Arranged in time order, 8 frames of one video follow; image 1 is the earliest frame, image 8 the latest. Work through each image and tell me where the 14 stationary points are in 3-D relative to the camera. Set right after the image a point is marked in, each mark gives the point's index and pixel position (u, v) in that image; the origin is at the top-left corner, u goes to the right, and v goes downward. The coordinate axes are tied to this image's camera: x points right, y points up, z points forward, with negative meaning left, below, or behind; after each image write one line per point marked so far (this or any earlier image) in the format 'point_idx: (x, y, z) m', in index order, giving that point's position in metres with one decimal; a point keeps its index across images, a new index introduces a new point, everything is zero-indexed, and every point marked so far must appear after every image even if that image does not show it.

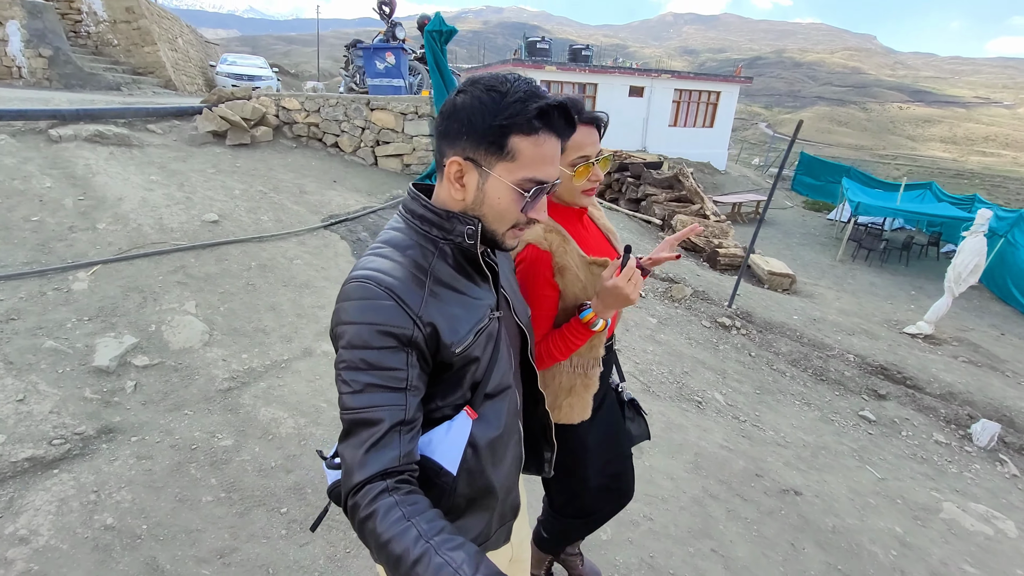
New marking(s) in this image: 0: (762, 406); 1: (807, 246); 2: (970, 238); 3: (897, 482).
0: (+2.4, -1.1, +4.7) m
1: (+11.8, +1.7, +19.5) m
2: (+6.9, +0.8, +7.3) m
3: (+3.1, -1.6, +4.0) m
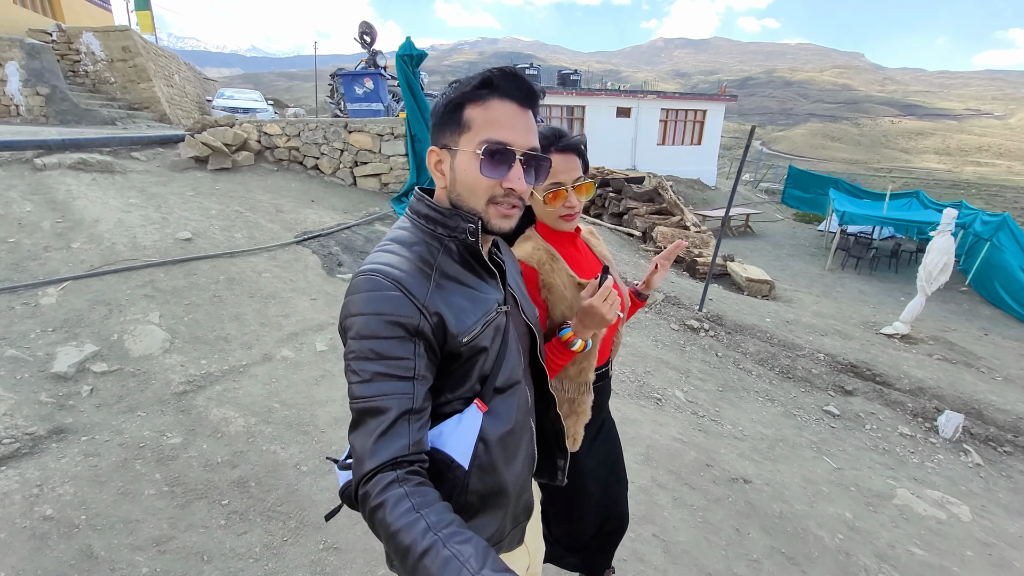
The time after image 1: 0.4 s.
0: (+2.0, -1.1, +4.8) m
1: (+11.5, +1.2, +19.6) m
2: (+6.5, +0.8, +7.4) m
3: (+2.8, -1.5, +4.0) m
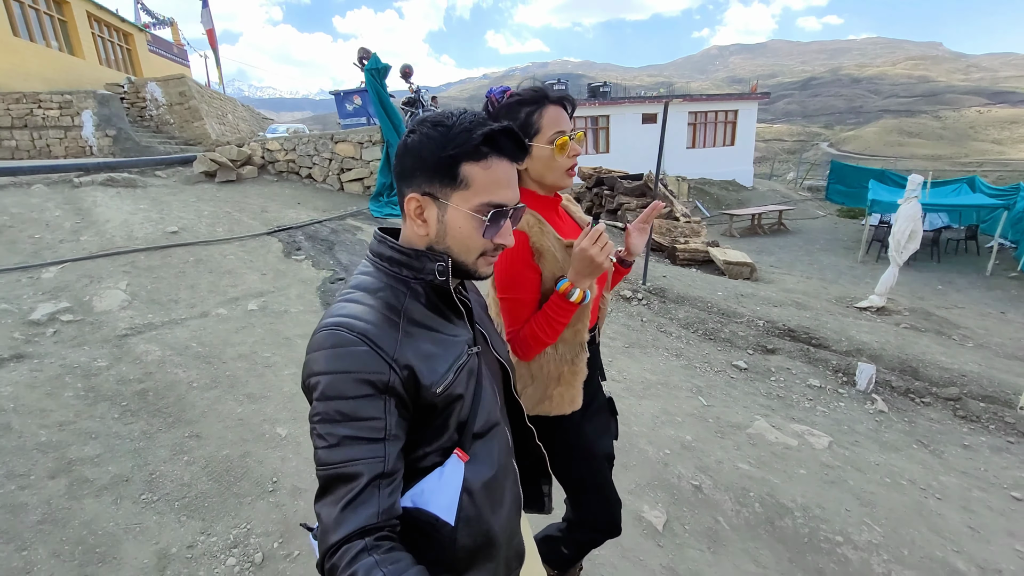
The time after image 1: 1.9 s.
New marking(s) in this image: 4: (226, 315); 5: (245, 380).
0: (+1.1, -0.7, +5.0) m
1: (+12.2, +1.4, +18.8) m
2: (+5.8, +1.2, +7.2) m
3: (+1.8, -1.0, +4.2) m
4: (-2.7, -0.3, +4.6) m
5: (-2.0, -0.7, +3.7) m
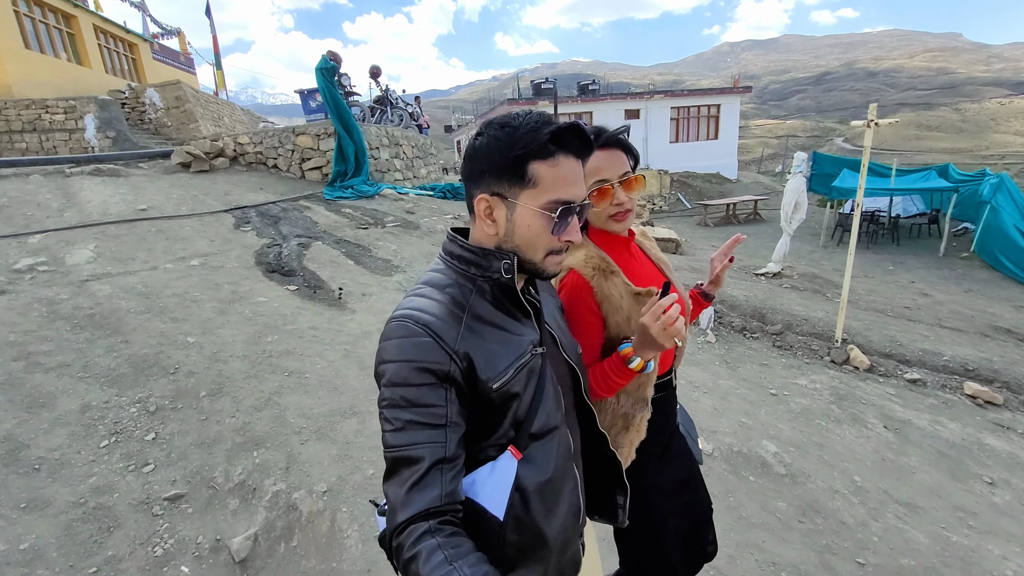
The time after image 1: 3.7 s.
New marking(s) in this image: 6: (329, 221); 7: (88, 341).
0: (-0.1, -0.2, +6.0) m
1: (+11.3, +2.0, +19.5) m
2: (+4.6, +1.8, +8.1) m
3: (+0.5, -0.5, +5.1) m
4: (-3.9, +0.2, +5.6) m
5: (-3.3, -0.2, +4.8) m
6: (-2.9, +1.0, +7.7) m
7: (-3.6, -0.5, +4.1) m
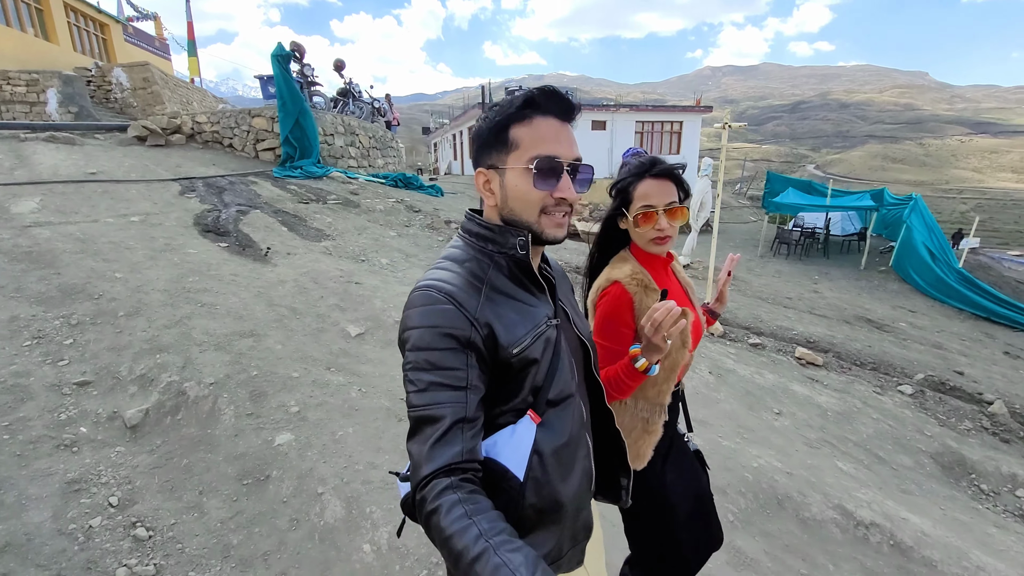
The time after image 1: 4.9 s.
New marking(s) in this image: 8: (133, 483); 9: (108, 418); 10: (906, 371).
0: (-1.3, +0.3, +6.7) m
1: (+9.6, +1.7, +20.7) m
2: (+3.4, +2.0, +9.0) m
3: (-0.6, -0.1, +5.9) m
4: (-5.1, +0.8, +6.2) m
5: (-4.4, +0.4, +5.3) m
6: (-4.1, +1.6, +8.3) m
7: (-4.7, +0.1, +4.7) m
8: (-2.2, -1.1, +2.8) m
9: (-2.7, -0.9, +3.2) m
10: (+4.8, -1.0, +6.0) m
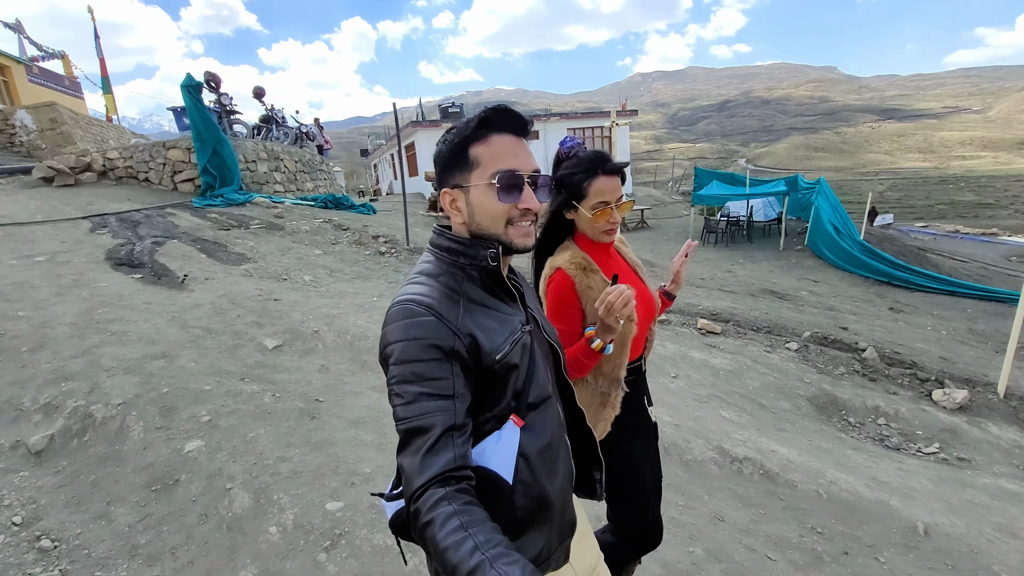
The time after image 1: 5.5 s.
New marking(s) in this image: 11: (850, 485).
0: (-2.3, +0.1, +6.8) m
1: (+7.1, +2.1, +21.8) m
2: (+1.9, +2.2, +9.6) m
3: (-1.6, -0.2, +6.1) m
4: (-6.1, +0.3, +6.0) m
5: (-5.4, 0.0, +5.2) m
6: (-5.4, +1.1, +8.2) m
7: (-5.5, -0.3, +4.5) m
8: (-2.8, -1.3, +2.9) m
9: (-3.3, -1.1, +3.3) m
10: (+3.9, -0.6, +6.7) m
11: (+2.5, -1.5, +3.6) m
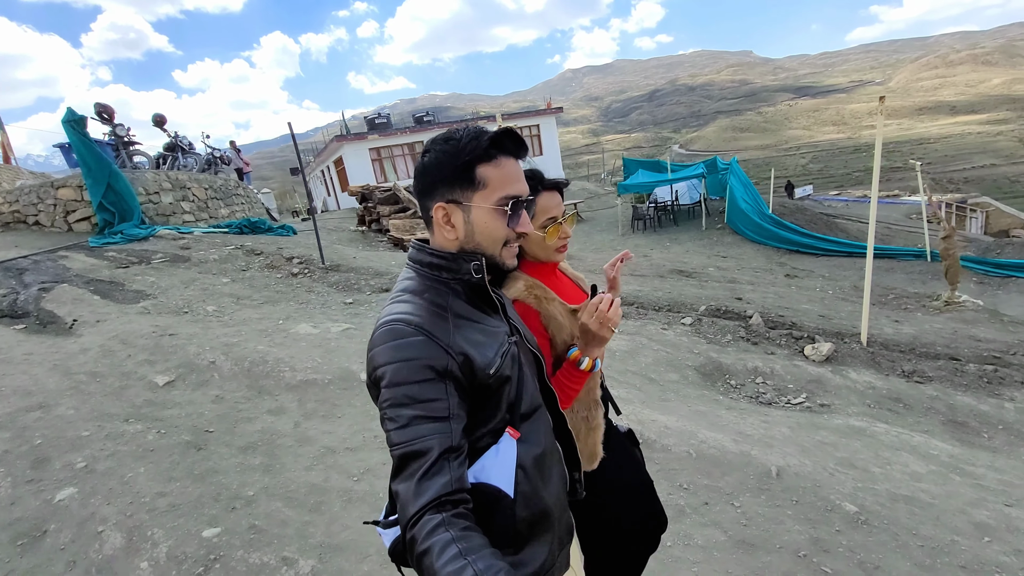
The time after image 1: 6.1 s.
0: (-3.6, -0.3, +6.7) m
1: (+4.2, +2.6, +22.5) m
2: (+0.2, +2.2, +9.9) m
3: (-2.7, -0.4, +6.0) m
4: (-7.3, -0.5, +5.6) m
5: (-6.4, -0.7, +4.8) m
6: (-6.9, +0.3, +7.8) m
7: (-6.5, -1.0, +4.2) m
8: (-3.5, -1.6, +2.7) m
9: (-4.1, -1.5, +3.1) m
10: (+2.7, -0.3, +7.1) m
11: (+1.7, -1.3, +4.0) m
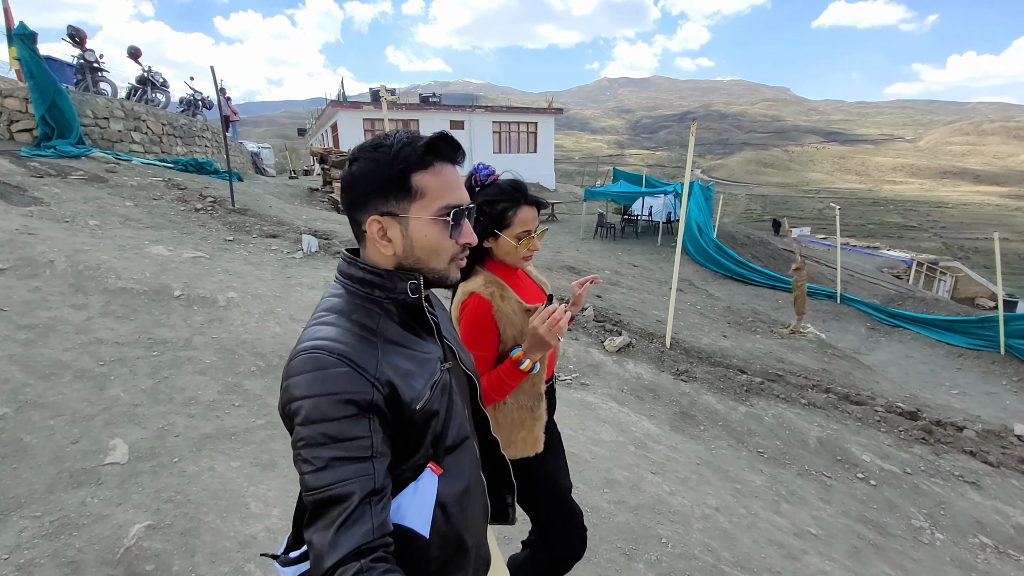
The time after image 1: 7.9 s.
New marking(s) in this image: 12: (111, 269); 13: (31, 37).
0: (-5.6, +0.9, +7.2) m
1: (+2.6, +2.6, +22.9) m
2: (-1.5, +2.8, +10.4) m
3: (-4.8, +0.6, +6.5) m
4: (-9.3, +1.3, +6.1) m
5: (-8.5, +0.9, +5.3) m
6: (-8.7, +2.0, +8.3) m
7: (-8.6, +0.6, +4.6) m
8: (-5.8, -0.5, +3.2) m
9: (-6.3, -0.3, +3.6) m
10: (+0.6, -0.1, +7.6) m
11: (-0.6, -1.0, +4.5) m
12: (-4.5, +0.2, +5.5) m
13: (-9.6, +5.0, +9.8) m
